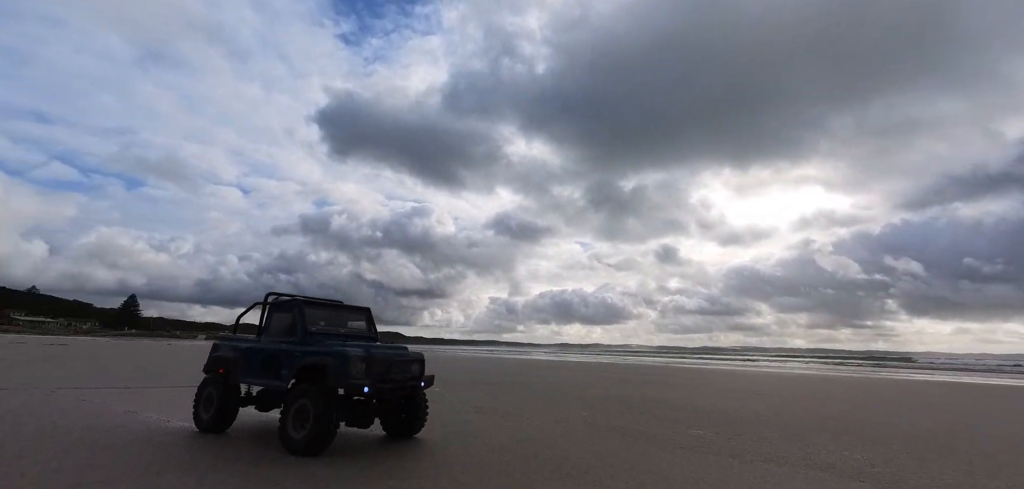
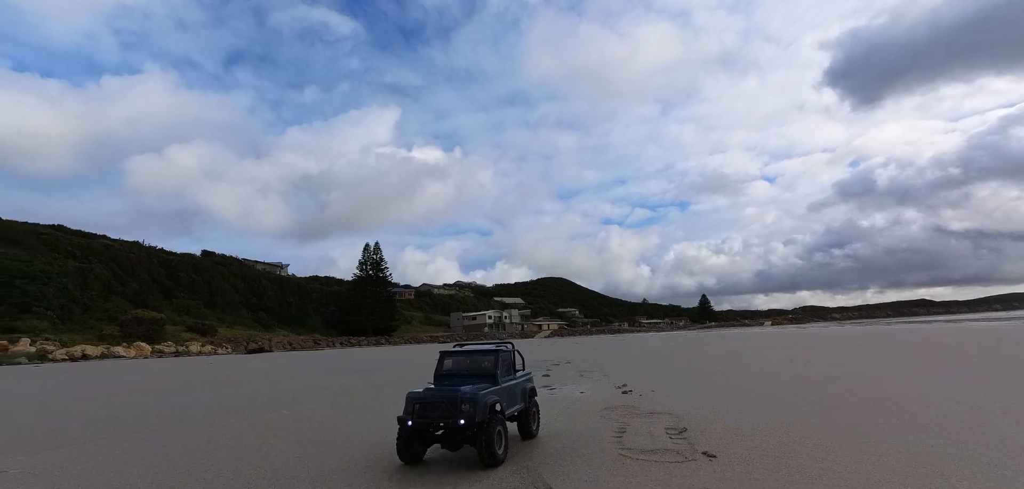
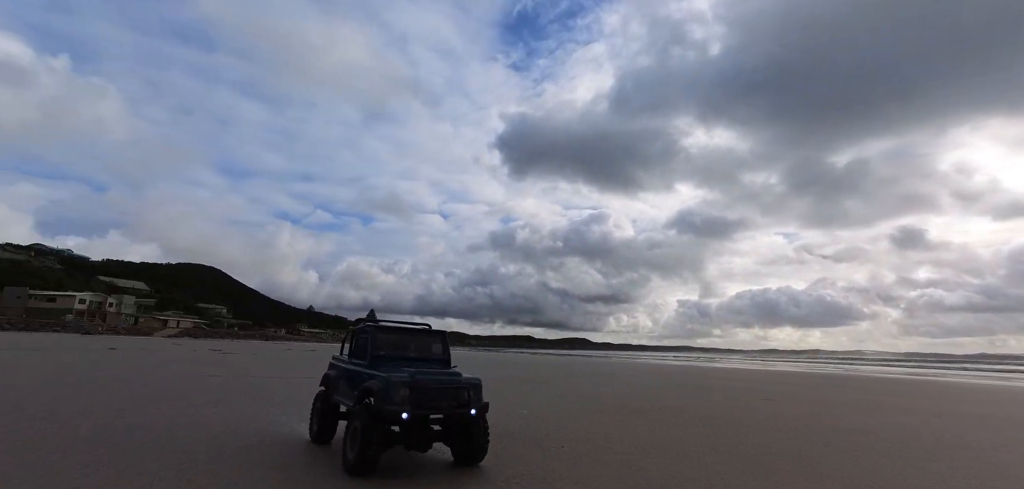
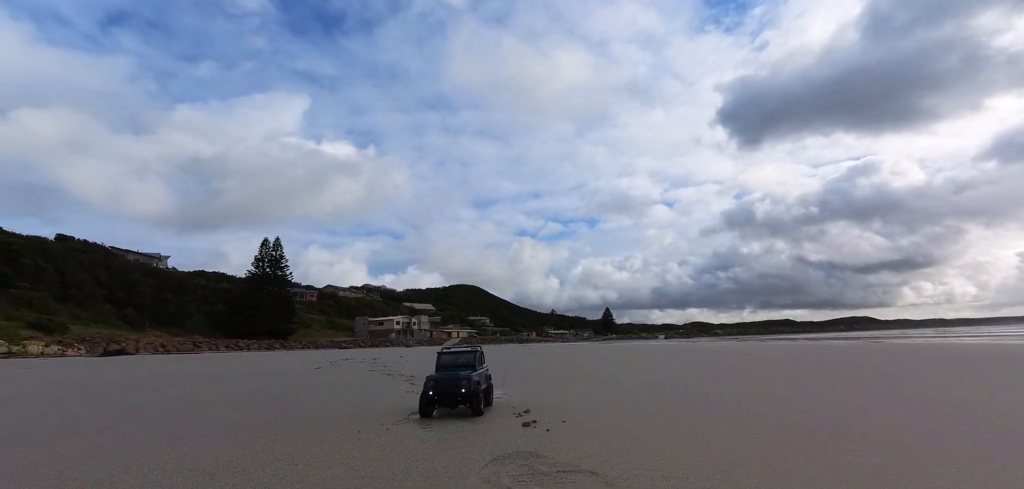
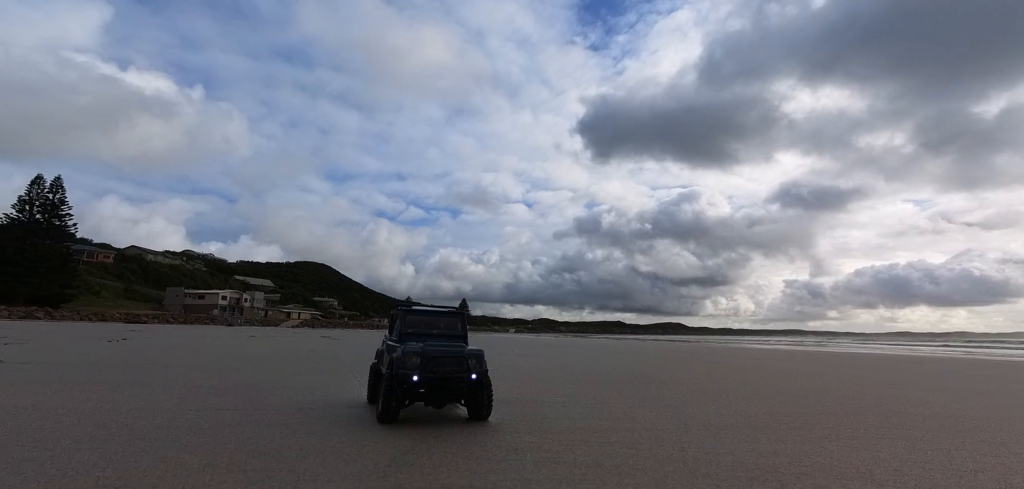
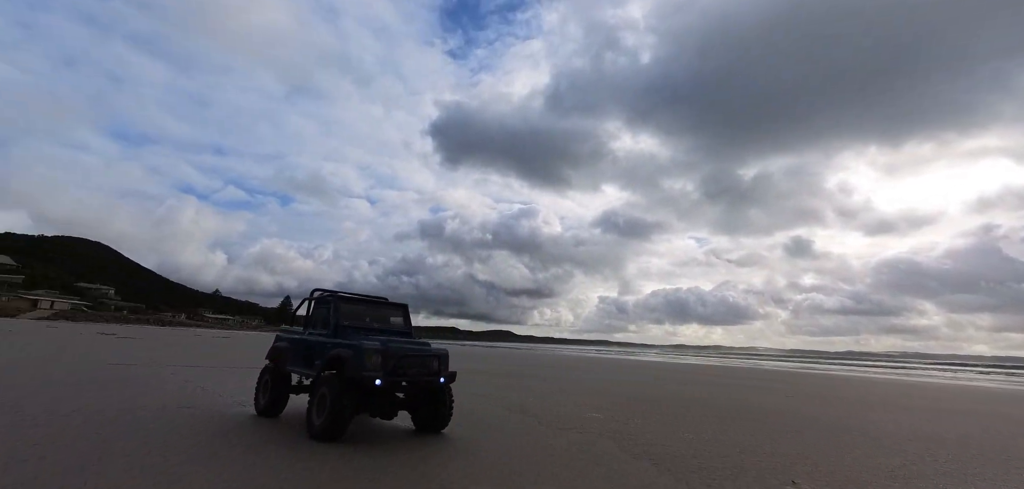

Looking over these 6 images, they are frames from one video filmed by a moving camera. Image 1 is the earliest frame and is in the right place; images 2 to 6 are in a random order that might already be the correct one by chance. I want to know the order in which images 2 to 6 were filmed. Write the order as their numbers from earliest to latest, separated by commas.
6, 3, 5, 4, 2
